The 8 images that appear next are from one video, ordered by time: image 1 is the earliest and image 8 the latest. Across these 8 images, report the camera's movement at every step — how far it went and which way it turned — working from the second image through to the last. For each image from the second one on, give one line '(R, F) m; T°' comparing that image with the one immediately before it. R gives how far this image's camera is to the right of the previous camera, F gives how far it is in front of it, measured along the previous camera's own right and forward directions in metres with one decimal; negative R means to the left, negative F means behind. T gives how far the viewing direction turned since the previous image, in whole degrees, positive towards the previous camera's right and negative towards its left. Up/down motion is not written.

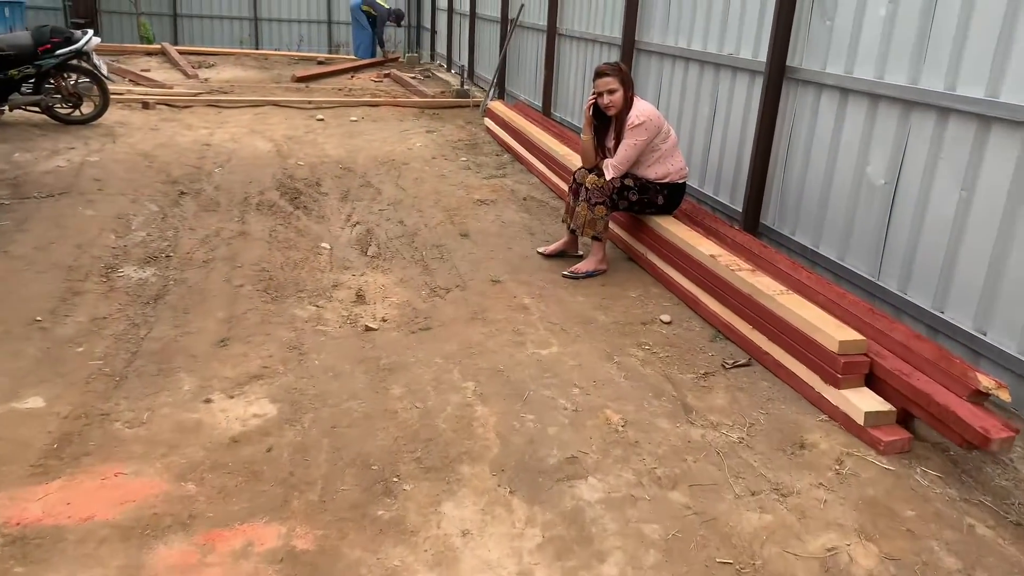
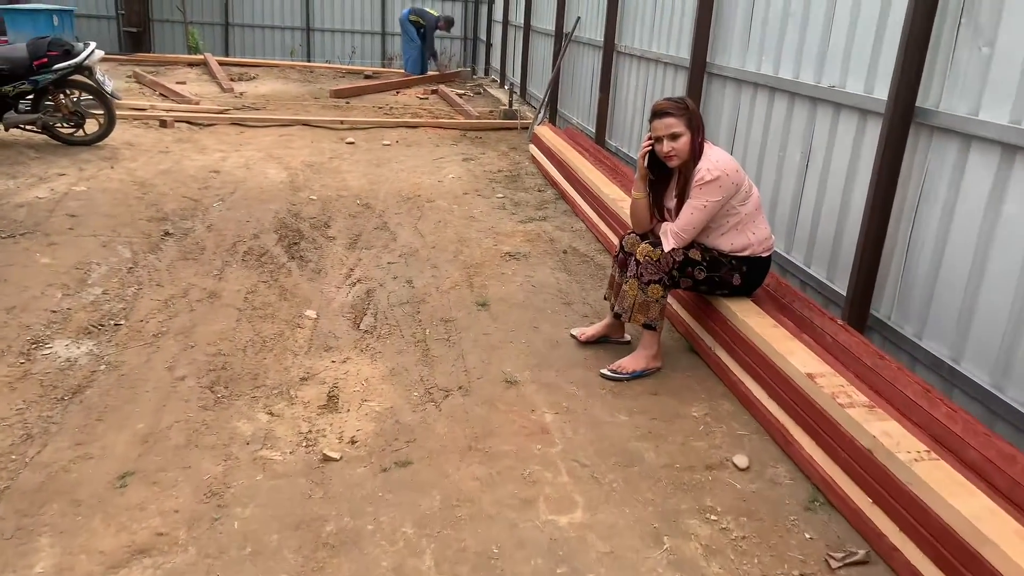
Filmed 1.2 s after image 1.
(+0.2, +1.1) m; -4°
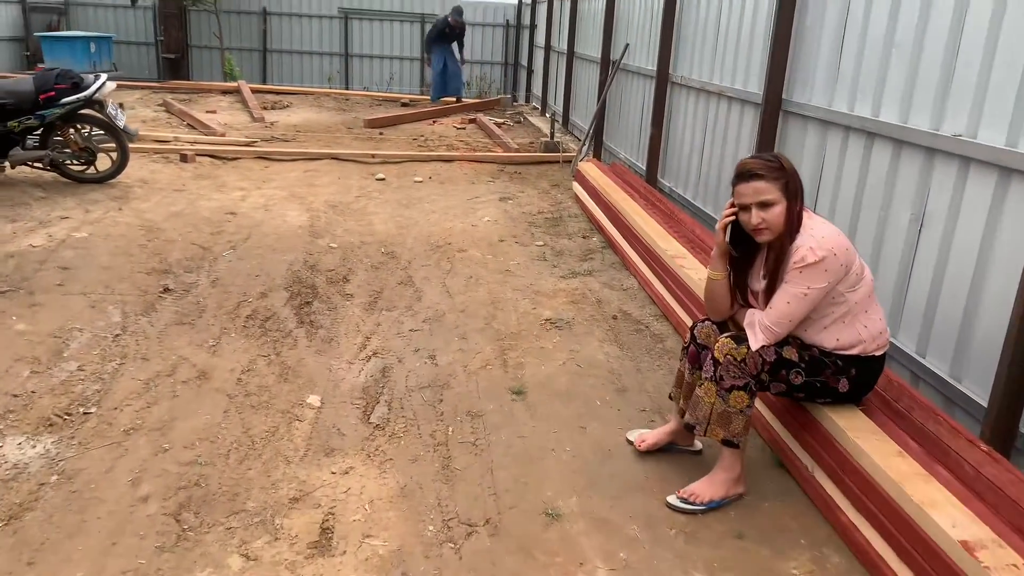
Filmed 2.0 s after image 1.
(0.0, +0.7) m; -3°
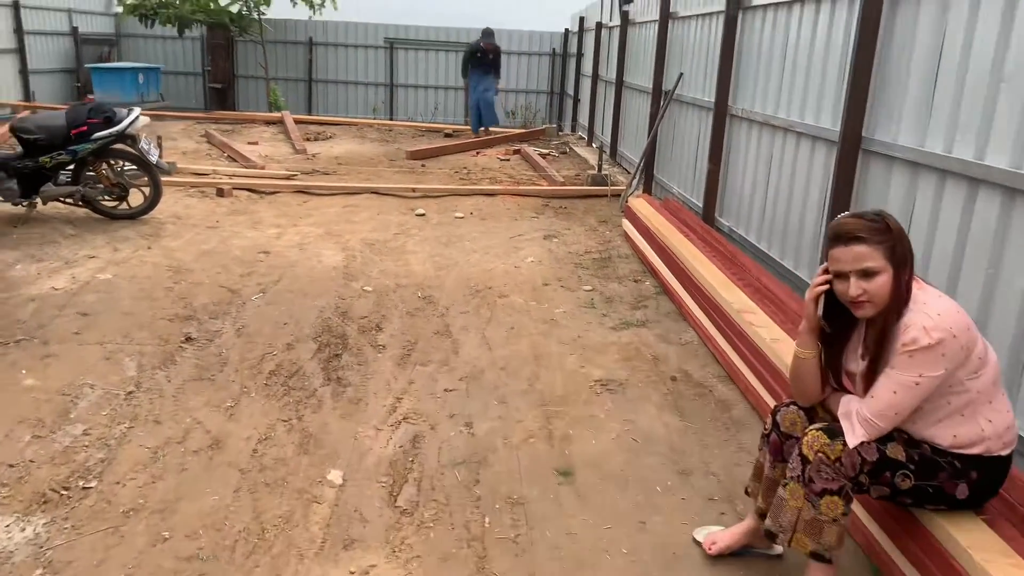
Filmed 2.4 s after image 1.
(0.0, +0.4) m; -3°
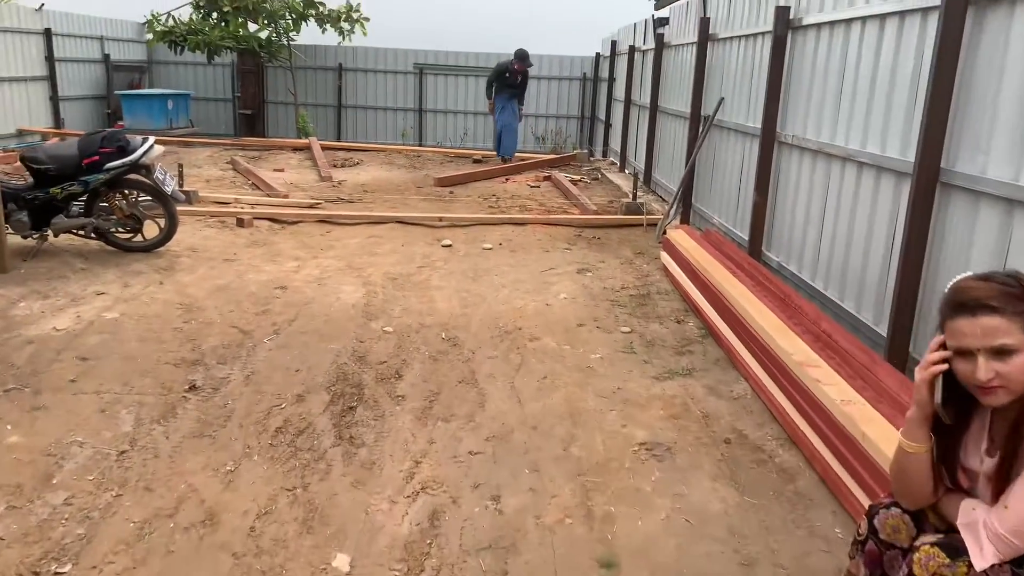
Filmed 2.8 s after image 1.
(0.0, +0.4) m; -2°
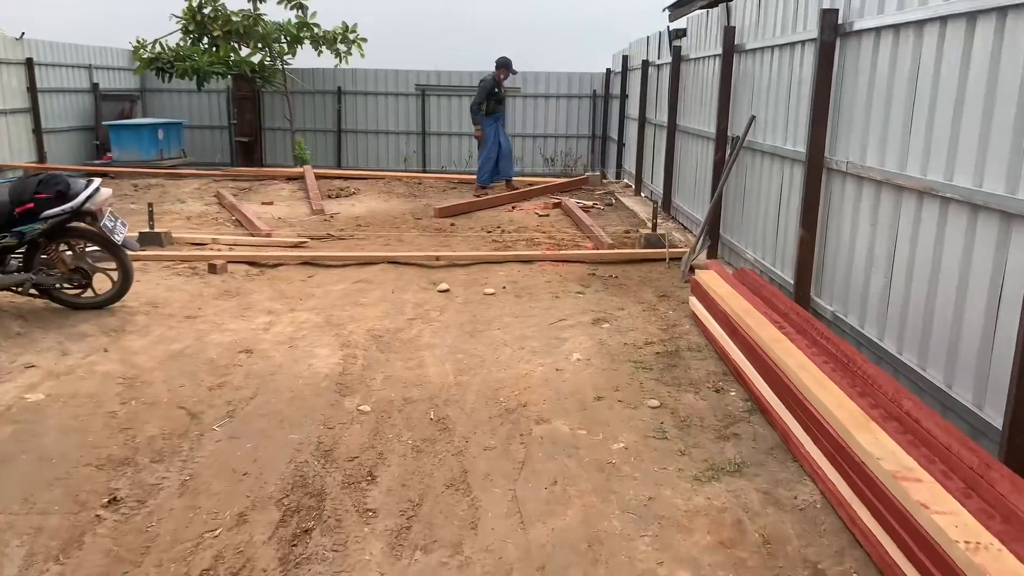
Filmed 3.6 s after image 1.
(+0.1, +0.9) m; -1°
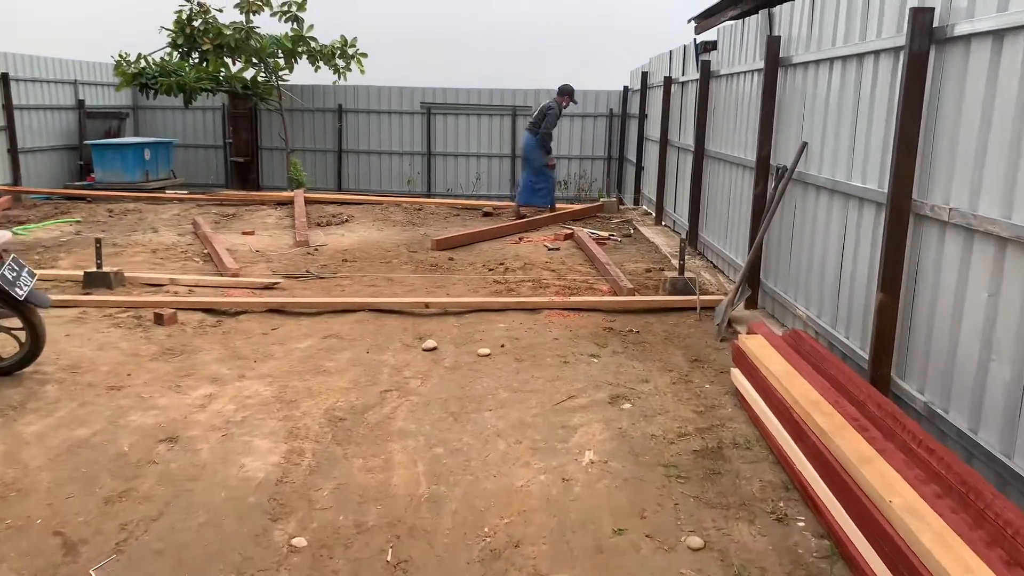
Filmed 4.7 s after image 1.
(+0.1, +1.1) m; -1°
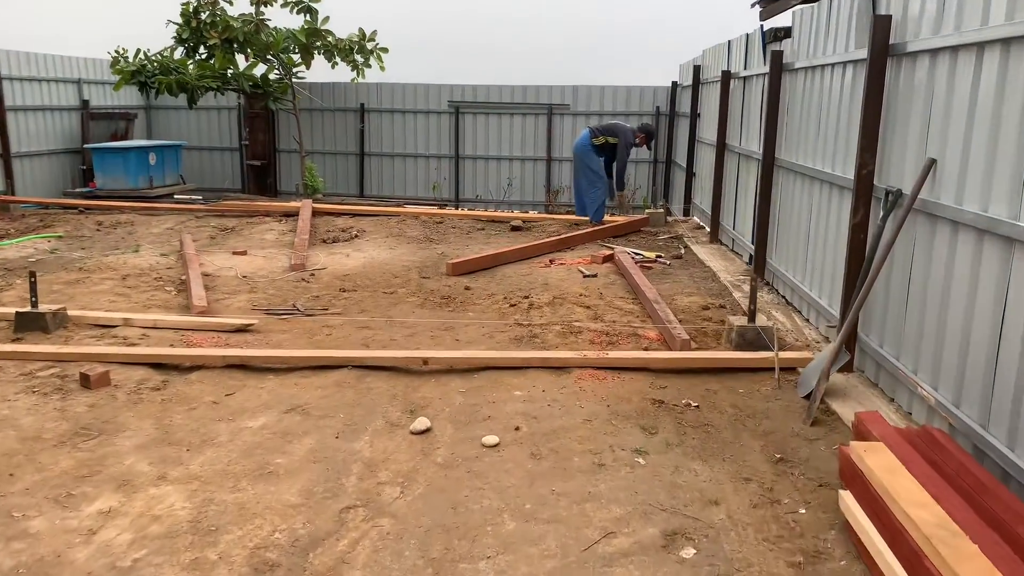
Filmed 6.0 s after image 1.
(+0.1, +1.4) m; -3°
